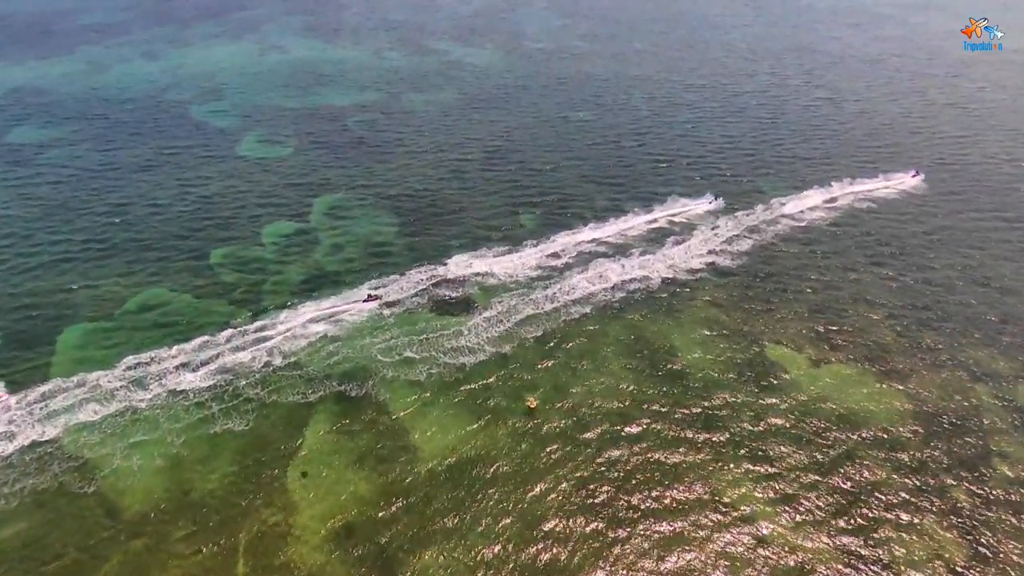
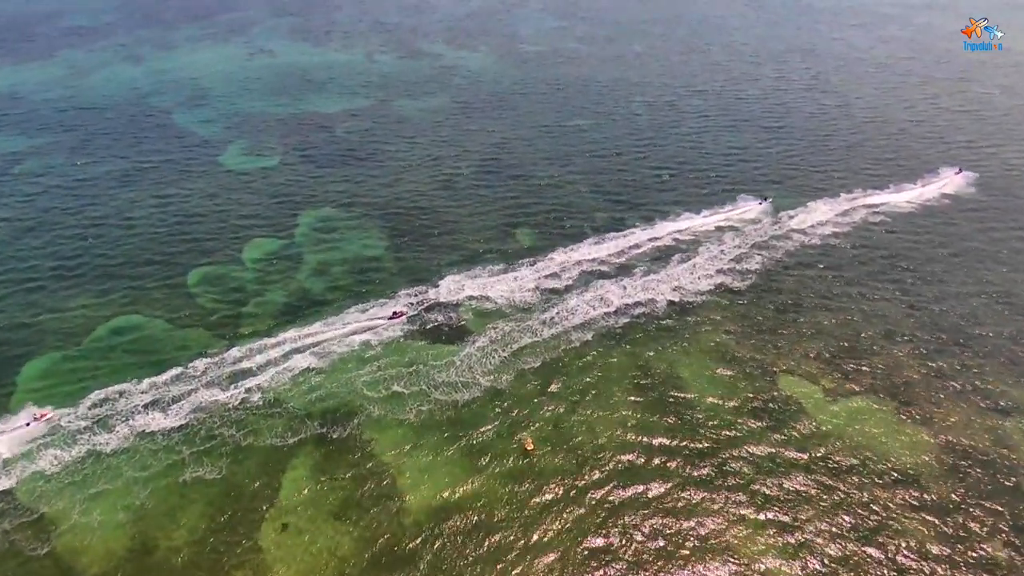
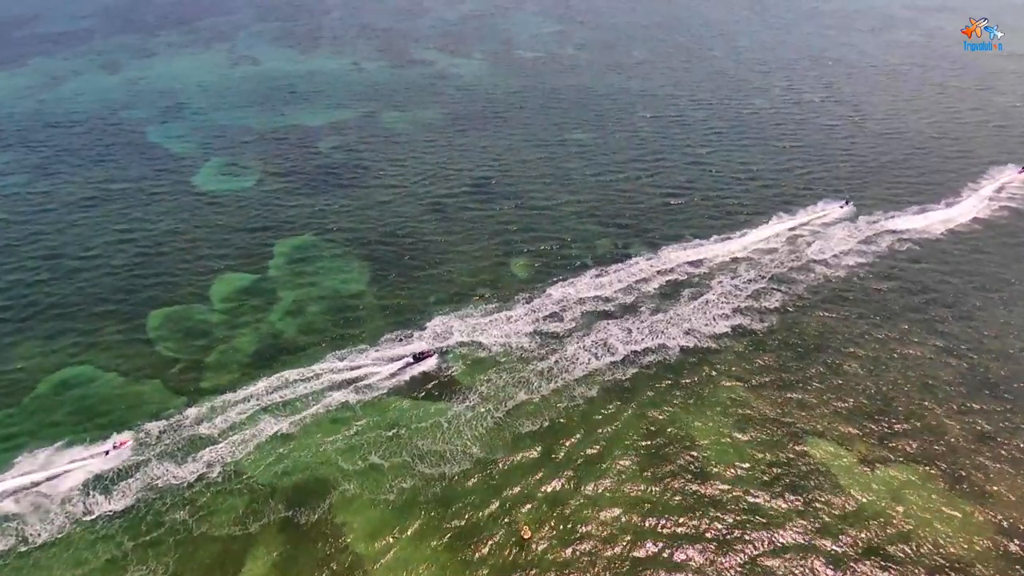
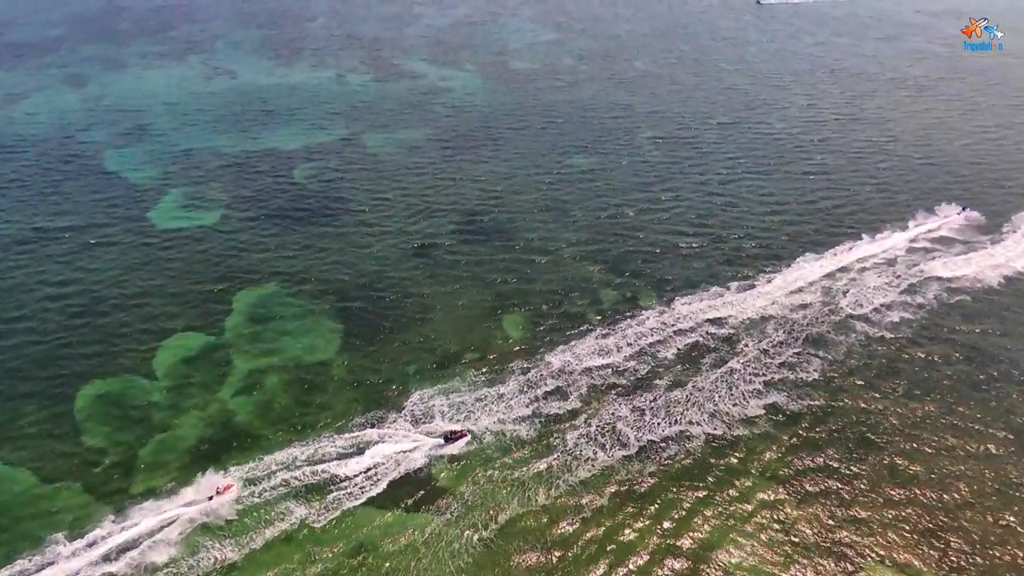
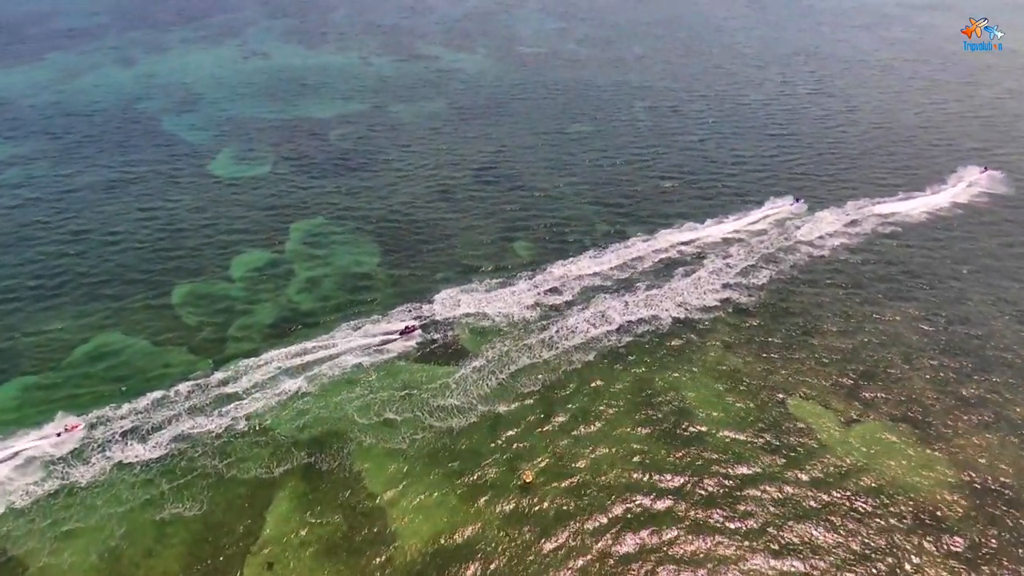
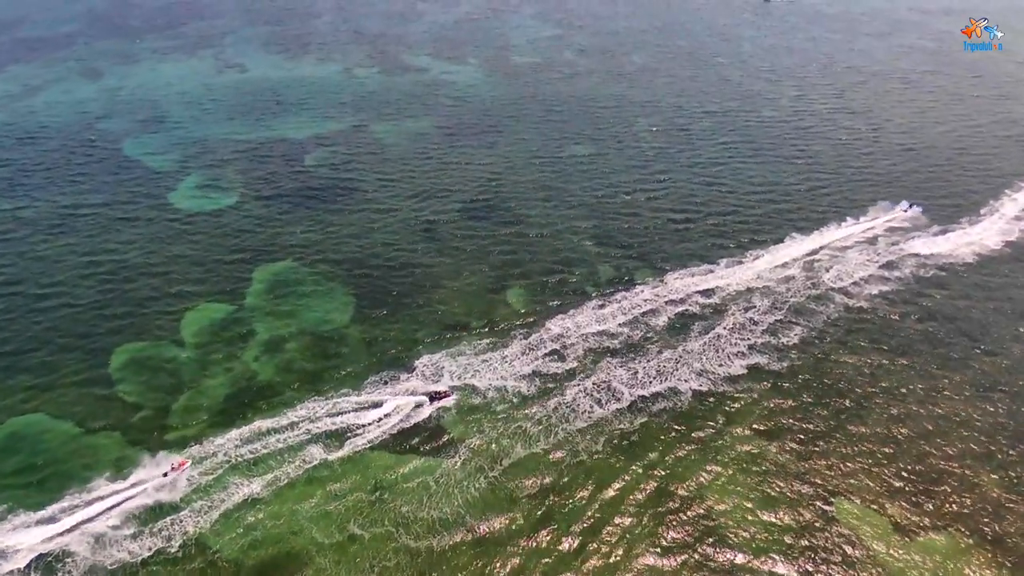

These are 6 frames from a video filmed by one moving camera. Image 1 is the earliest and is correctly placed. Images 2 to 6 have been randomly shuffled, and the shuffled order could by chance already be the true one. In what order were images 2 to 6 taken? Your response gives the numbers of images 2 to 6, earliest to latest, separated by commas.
2, 5, 3, 6, 4
